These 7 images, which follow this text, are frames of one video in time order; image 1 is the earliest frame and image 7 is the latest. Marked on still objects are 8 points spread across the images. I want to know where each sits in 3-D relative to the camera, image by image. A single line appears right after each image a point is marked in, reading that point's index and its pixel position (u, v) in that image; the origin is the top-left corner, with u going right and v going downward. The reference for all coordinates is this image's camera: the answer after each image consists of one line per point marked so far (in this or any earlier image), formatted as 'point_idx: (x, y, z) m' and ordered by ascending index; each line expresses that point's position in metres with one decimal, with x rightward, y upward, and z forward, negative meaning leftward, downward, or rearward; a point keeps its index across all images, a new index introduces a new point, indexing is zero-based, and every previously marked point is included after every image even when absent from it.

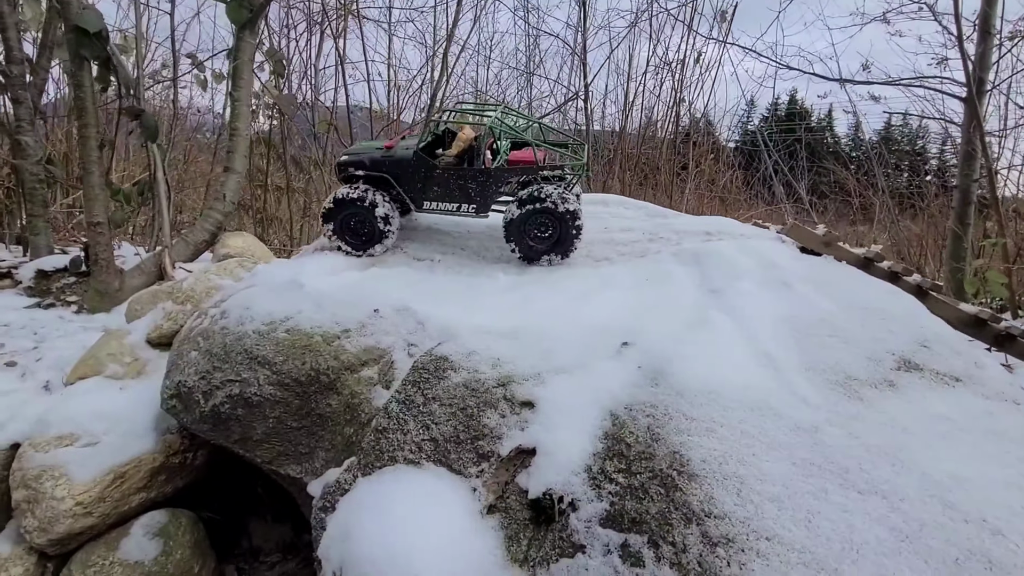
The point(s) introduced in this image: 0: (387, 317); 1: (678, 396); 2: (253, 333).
0: (-0.6, -0.1, +2.3) m
1: (+0.5, -0.3, +1.6) m
2: (-1.2, -0.2, +2.4) m
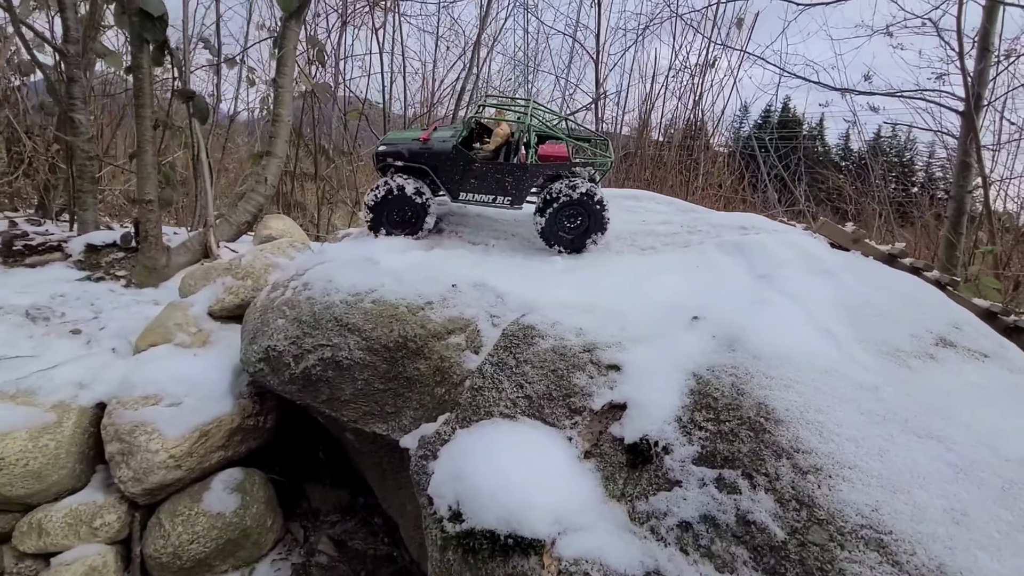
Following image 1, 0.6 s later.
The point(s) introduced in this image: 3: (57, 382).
0: (-0.2, 0.0, +2.5) m
1: (+0.9, -0.3, +1.8) m
2: (-0.9, -0.1, +2.6) m
3: (-2.6, -0.5, +2.9) m
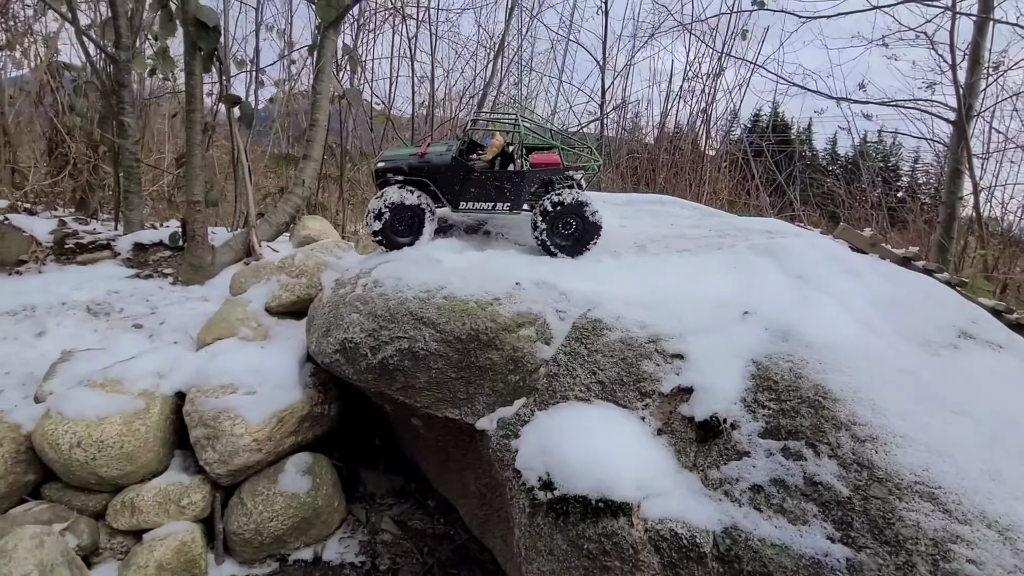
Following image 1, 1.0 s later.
0: (+0.1, 0.0, +2.8) m
1: (+1.2, -0.3, +2.1) m
2: (-0.6, -0.1, +2.8) m
3: (-2.3, -0.5, +3.1) m
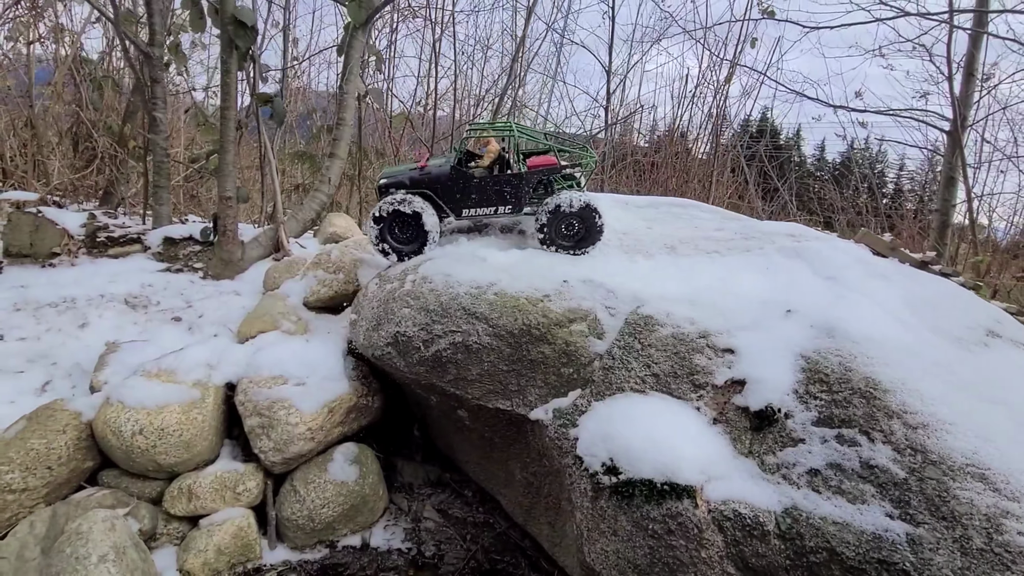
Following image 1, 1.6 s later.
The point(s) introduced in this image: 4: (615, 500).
0: (+0.4, 0.0, +2.9) m
1: (+1.5, -0.3, +2.2) m
2: (-0.3, 0.0, +2.9) m
3: (-2.0, -0.5, +3.2) m
4: (+0.4, -0.9, +2.1) m
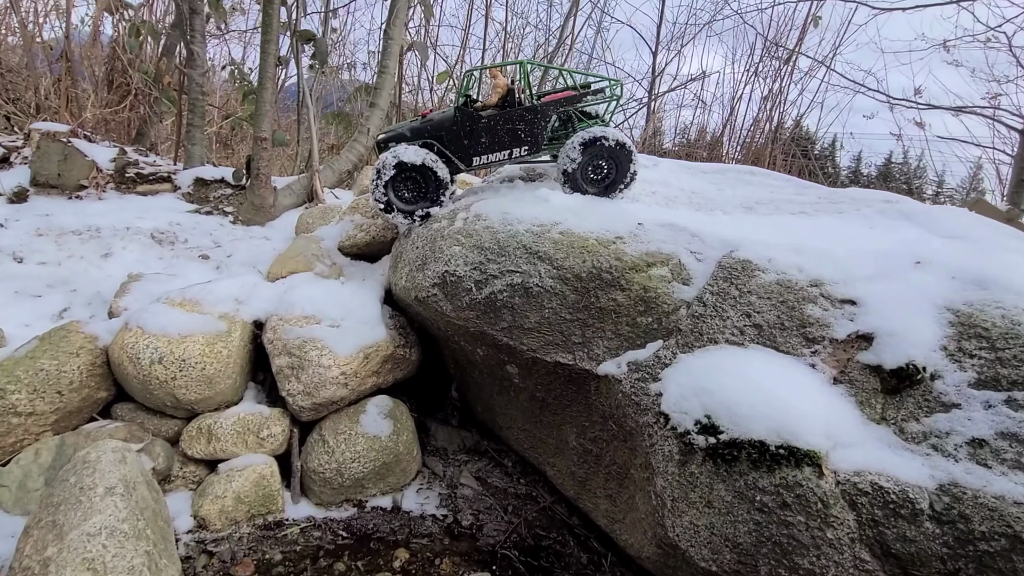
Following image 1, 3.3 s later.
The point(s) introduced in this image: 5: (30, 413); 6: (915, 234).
0: (+0.7, +0.3, +2.5) m
1: (+1.8, 0.0, +1.8) m
2: (+0.1, +0.3, +2.6) m
3: (-1.7, 0.0, +2.9) m
4: (+0.7, -0.6, +1.8) m
5: (-2.3, -0.6, +2.3) m
6: (+2.1, +0.3, +2.6) m
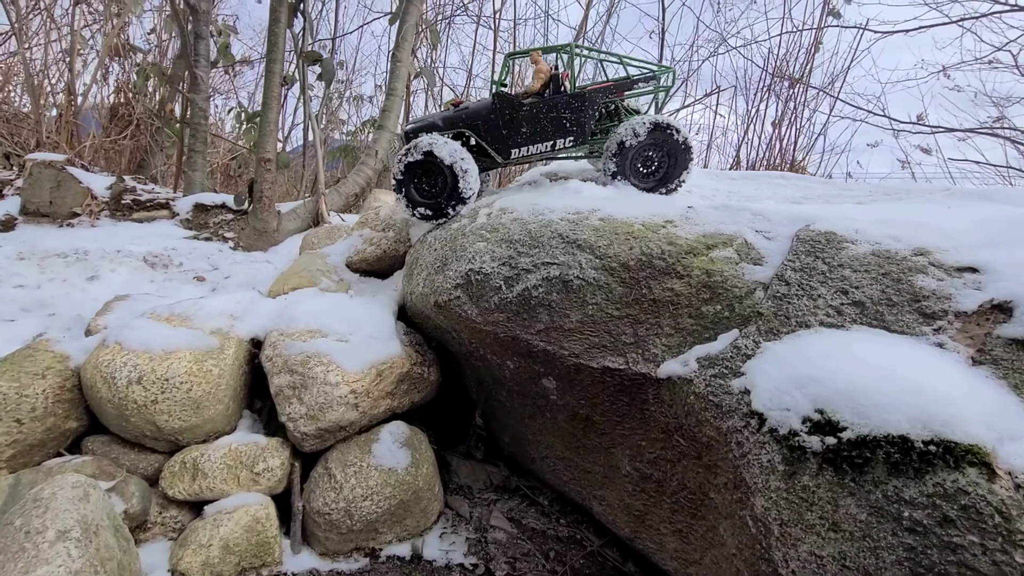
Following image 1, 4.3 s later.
0: (+0.9, +0.3, +2.2) m
1: (+2.0, +0.1, +1.5) m
2: (+0.2, +0.3, +2.3) m
3: (-1.5, -0.1, +2.5) m
4: (+0.9, -0.5, +1.4) m
5: (-2.1, -0.6, +2.0) m
6: (+2.2, +0.4, +2.2) m
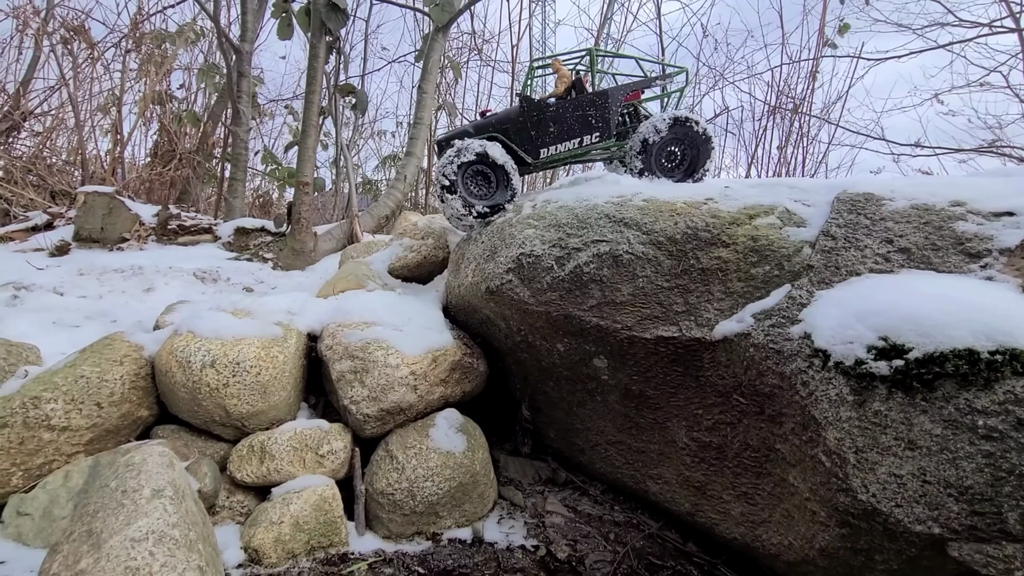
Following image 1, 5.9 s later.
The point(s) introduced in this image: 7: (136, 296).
0: (+1.1, +0.5, +2.4) m
1: (+2.2, +0.3, +1.6) m
2: (+0.5, +0.4, +2.4) m
3: (-1.3, -0.1, +2.7) m
4: (+1.1, -0.3, +1.4) m
5: (-1.8, -0.6, +2.0) m
6: (+2.5, +0.5, +2.4) m
7: (-2.4, -0.1, +3.2) m
